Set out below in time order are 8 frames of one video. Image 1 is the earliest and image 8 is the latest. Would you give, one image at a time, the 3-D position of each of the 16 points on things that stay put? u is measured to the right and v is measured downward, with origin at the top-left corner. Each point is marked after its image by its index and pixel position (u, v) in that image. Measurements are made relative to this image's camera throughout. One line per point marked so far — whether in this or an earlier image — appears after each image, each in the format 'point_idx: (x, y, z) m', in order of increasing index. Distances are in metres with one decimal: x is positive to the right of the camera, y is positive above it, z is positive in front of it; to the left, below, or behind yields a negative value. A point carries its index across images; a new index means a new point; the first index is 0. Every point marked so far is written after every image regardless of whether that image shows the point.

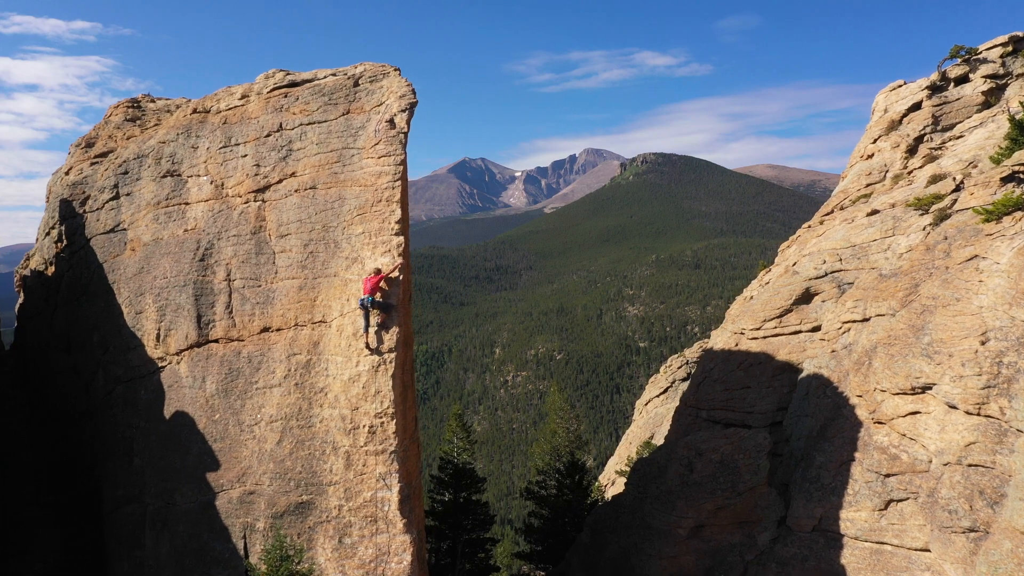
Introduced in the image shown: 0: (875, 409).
0: (+12.2, -4.1, +19.4) m
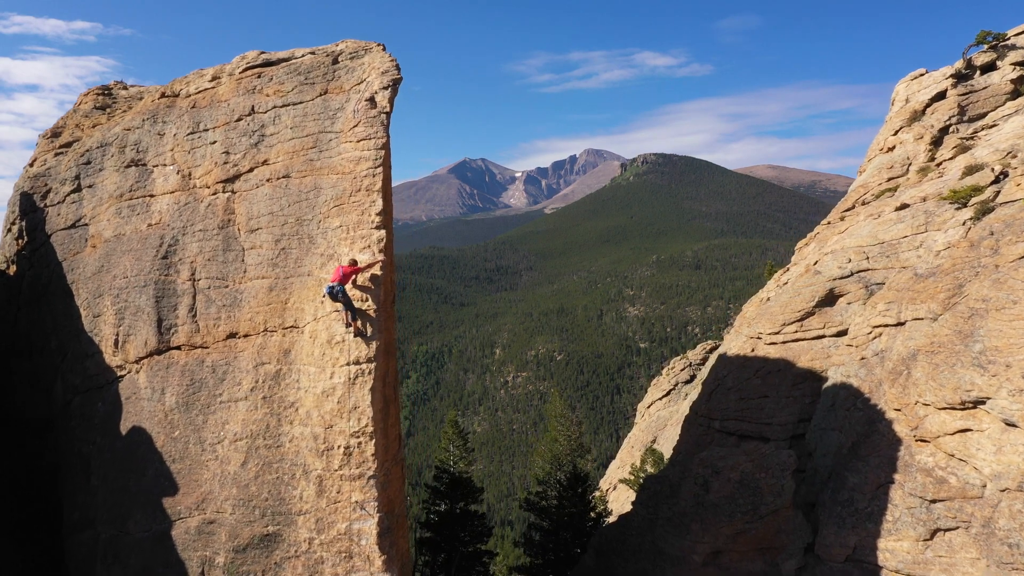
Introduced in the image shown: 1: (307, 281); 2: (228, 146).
0: (+12.1, -4.1, +17.3) m
1: (-5.7, +0.2, +16.2) m
2: (-9.4, +4.7, +19.2) m
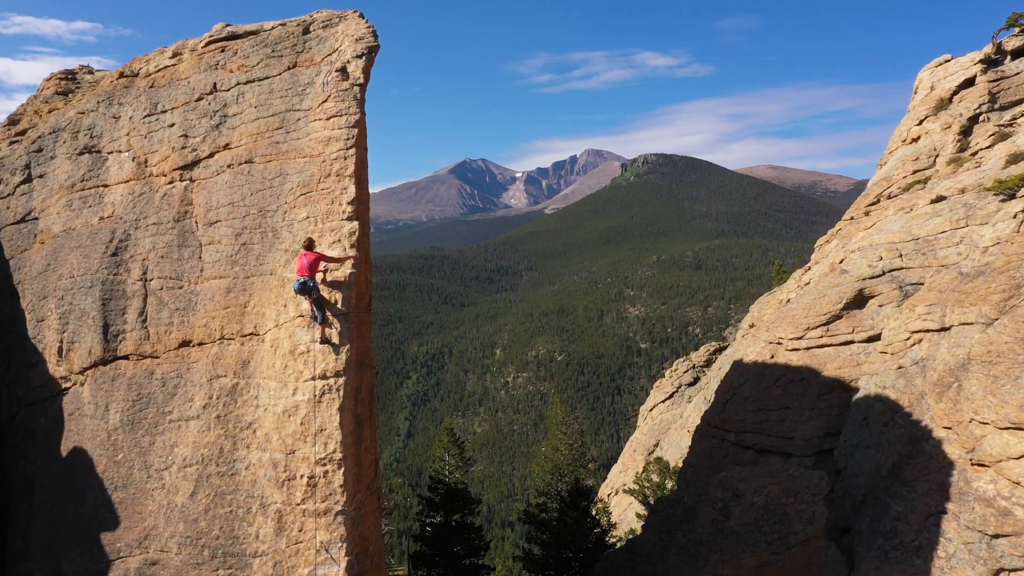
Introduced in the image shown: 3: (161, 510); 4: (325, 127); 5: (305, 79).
0: (+12.0, -4.1, +15.1) m
1: (-5.9, +0.2, +14.0) m
2: (-9.5, +4.7, +17.0) m
3: (-8.1, -5.1, +13.4) m
4: (-4.5, +3.9, +14.0) m
5: (-5.4, +5.5, +15.3) m
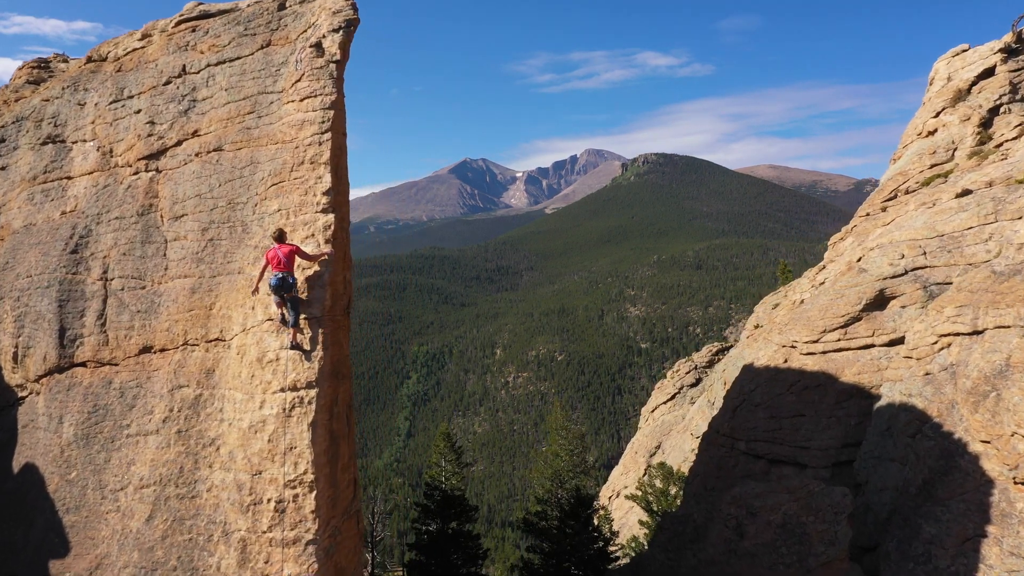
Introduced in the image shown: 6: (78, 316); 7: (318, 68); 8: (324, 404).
0: (+11.8, -4.1, +13.7) m
1: (-6.0, +0.2, +12.7) m
2: (-9.6, +4.6, +15.6) m
3: (-8.2, -5.1, +12.1) m
4: (-4.6, +3.9, +12.6) m
5: (-5.6, +5.5, +13.9) m
6: (-10.9, -0.7, +14.6) m
7: (-4.2, +4.8, +12.6) m
8: (-3.7, -2.2, +11.3) m
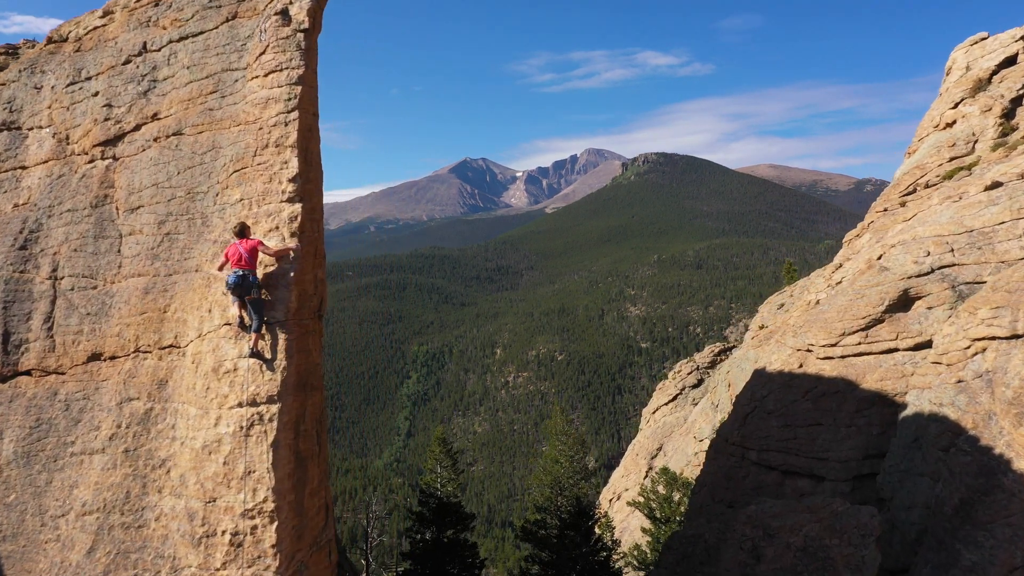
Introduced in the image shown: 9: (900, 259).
0: (+11.7, -4.1, +12.3) m
1: (-6.1, +0.2, +11.2) m
2: (-9.8, +4.6, +14.2) m
3: (-8.4, -5.1, +10.6) m
4: (-4.7, +3.9, +11.1) m
5: (-5.7, +5.5, +12.5) m
6: (-11.0, -0.7, +13.1) m
7: (-4.3, +4.8, +11.2) m
8: (-3.8, -2.2, +9.9) m
9: (+13.1, +1.0, +19.6) m
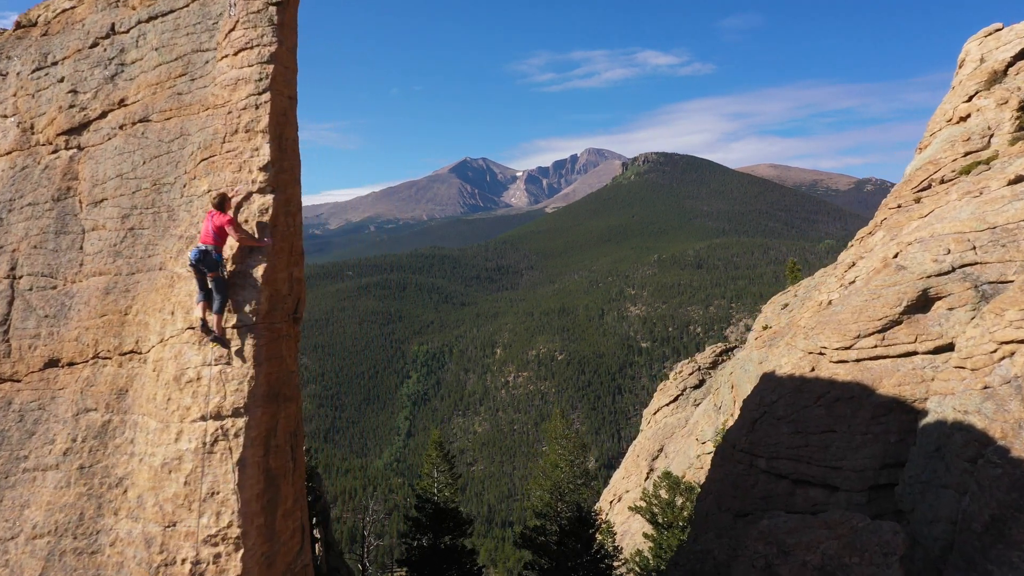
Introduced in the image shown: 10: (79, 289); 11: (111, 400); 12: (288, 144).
0: (+11.6, -4.1, +11.3) m
1: (-6.2, +0.2, +10.2) m
2: (-9.9, +4.7, +13.2) m
3: (-8.4, -5.1, +9.6) m
4: (-4.8, +3.9, +10.1) m
5: (-5.8, +5.5, +11.5) m
6: (-11.1, -0.7, +12.1) m
7: (-4.4, +4.8, +10.2) m
8: (-3.9, -2.2, +8.9) m
9: (+13.0, +1.0, +18.6) m
10: (-8.4, 0.0, +11.2) m
11: (-6.9, -1.9, +10.0) m
12: (-3.9, +2.5, +10.1) m
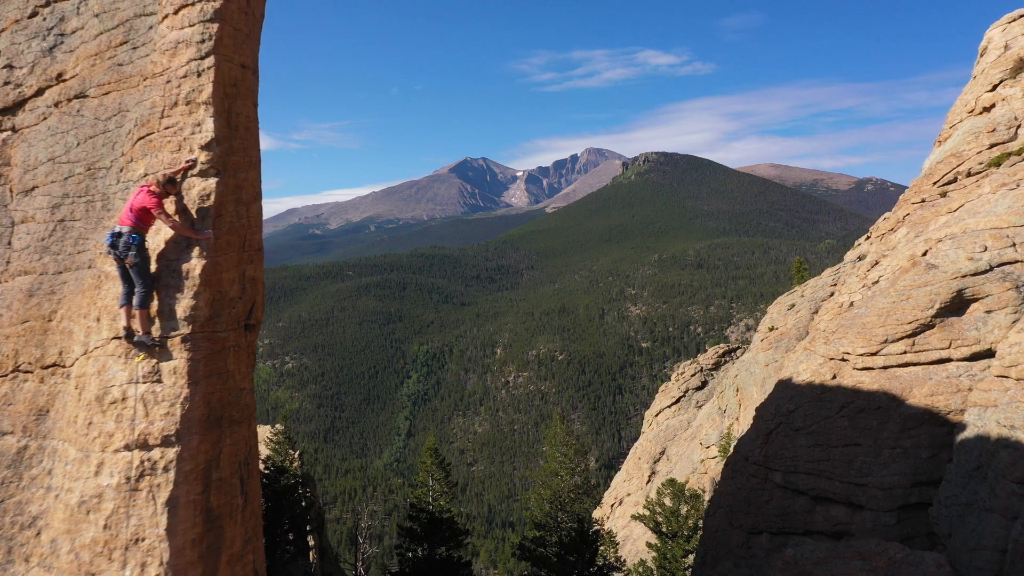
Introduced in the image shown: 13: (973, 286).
0: (+11.5, -4.1, +9.8) m
1: (-6.3, +0.1, +8.7) m
2: (-10.0, +4.6, +11.7) m
3: (-8.6, -5.2, +8.1) m
4: (-4.9, +3.8, +8.6) m
5: (-5.9, +5.5, +9.9) m
6: (-11.2, -0.7, +10.6) m
7: (-4.6, +4.7, +8.7) m
8: (-4.1, -2.3, +7.3) m
9: (+12.9, +1.0, +17.1) m
10: (-8.5, 0.0, +9.7) m
11: (-7.0, -1.9, +8.4) m
12: (-4.0, +2.5, +8.5) m
13: (+12.6, +0.1, +15.9) m
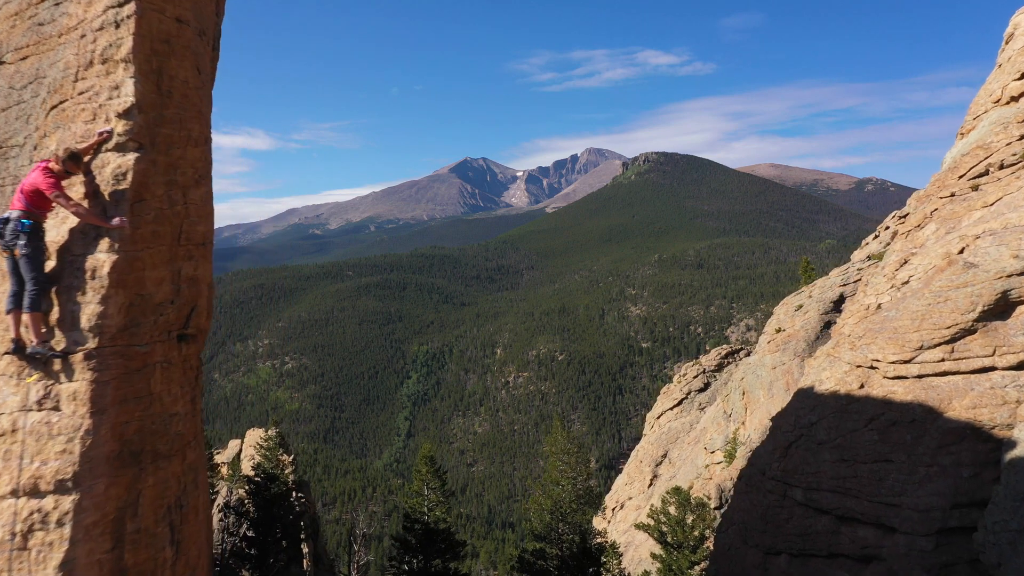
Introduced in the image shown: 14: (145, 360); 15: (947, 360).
0: (+11.4, -4.1, +8.2) m
1: (-6.4, +0.1, +7.1) m
2: (-10.1, +4.6, +10.1) m
3: (-8.6, -5.2, +6.6) m
4: (-5.0, +3.8, +7.0) m
5: (-6.0, +5.4, +8.4) m
6: (-11.3, -0.7, +9.1) m
7: (-4.6, +4.7, +7.1) m
8: (-4.1, -2.3, +5.8) m
9: (+12.8, +0.9, +15.5) m
10: (-8.6, -0.1, +8.2) m
11: (-7.1, -1.9, +6.9) m
12: (-4.1, +2.4, +7.0) m
13: (+12.5, +0.1, +14.3) m
14: (-4.0, -0.6, +6.6) m
15: (+11.3, -1.9, +15.1) m
